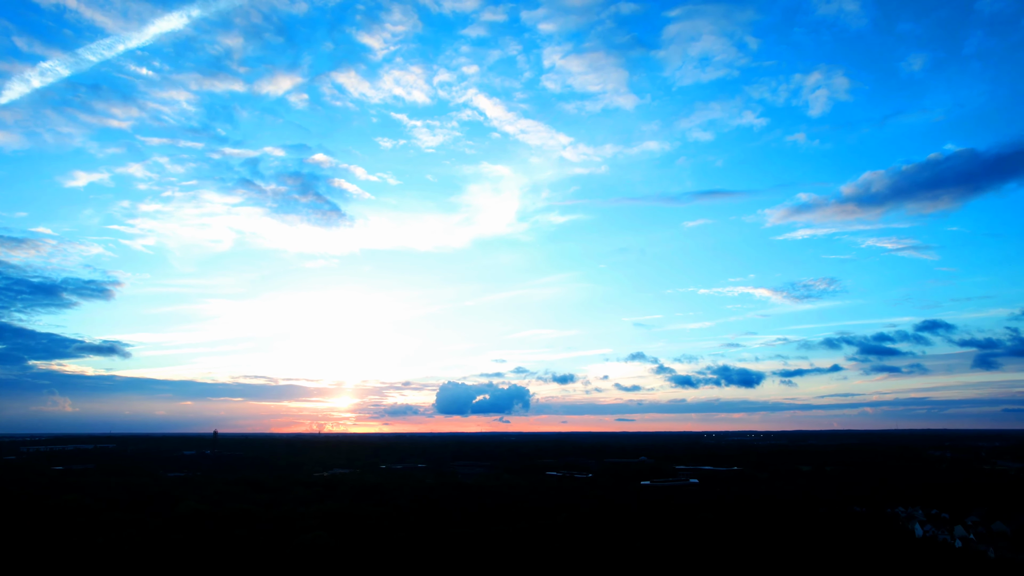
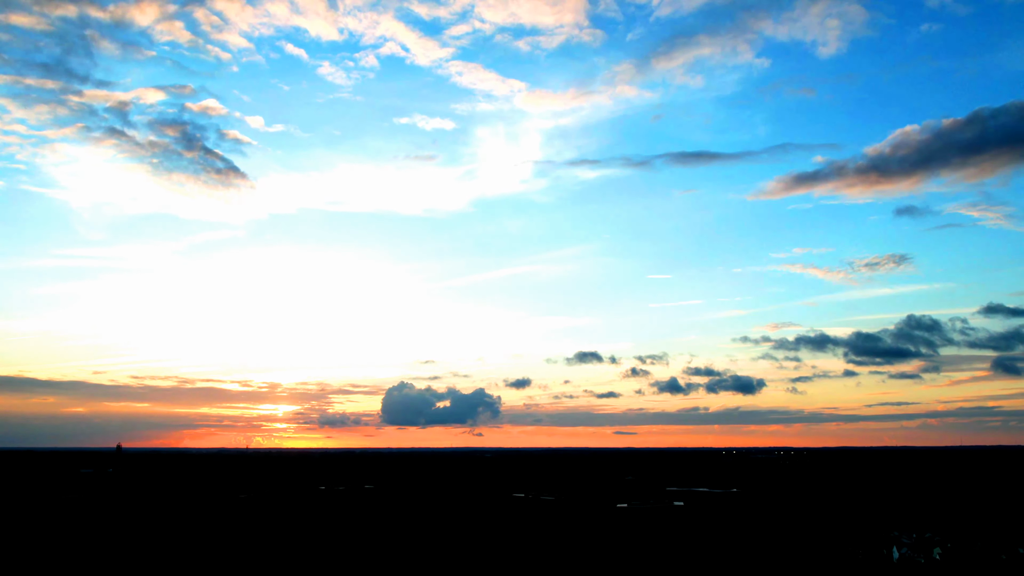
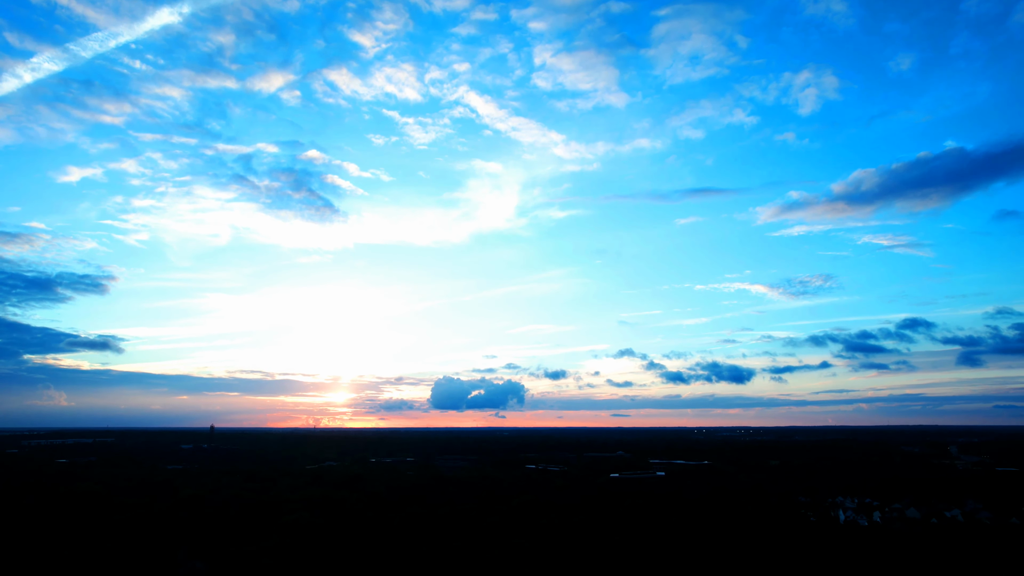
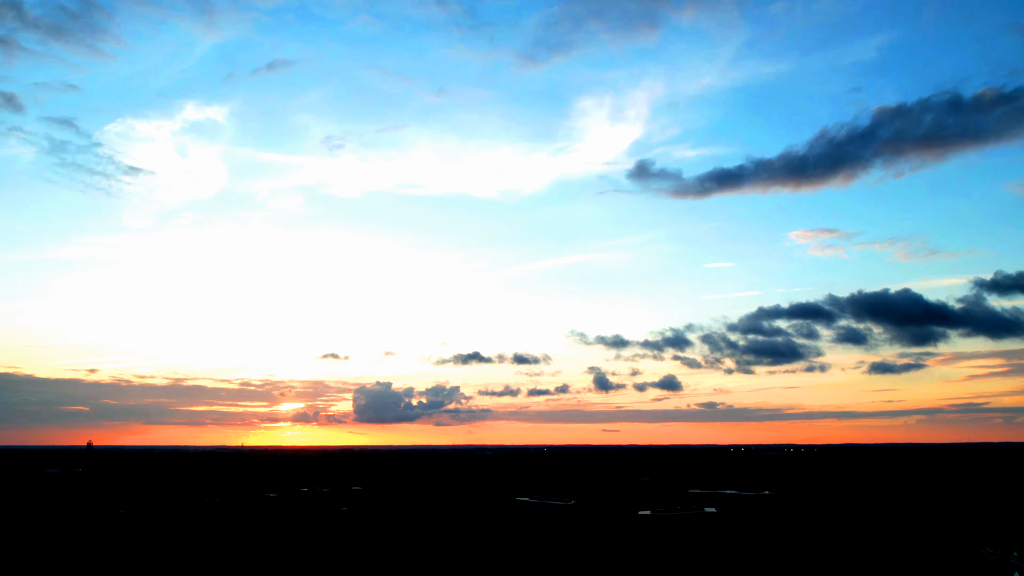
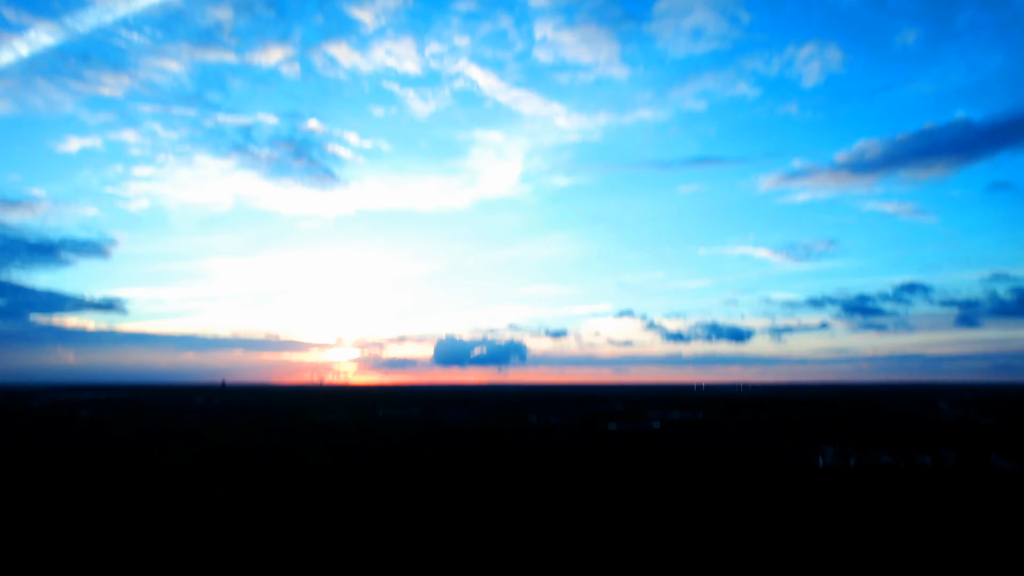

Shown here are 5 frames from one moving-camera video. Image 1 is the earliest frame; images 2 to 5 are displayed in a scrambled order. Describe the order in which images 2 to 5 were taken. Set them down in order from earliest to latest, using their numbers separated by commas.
3, 5, 2, 4
